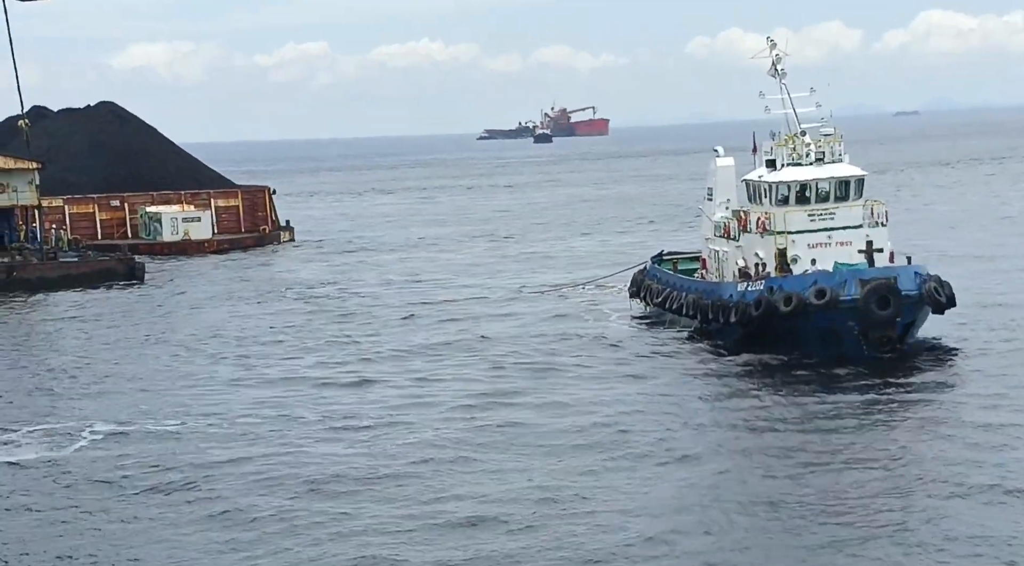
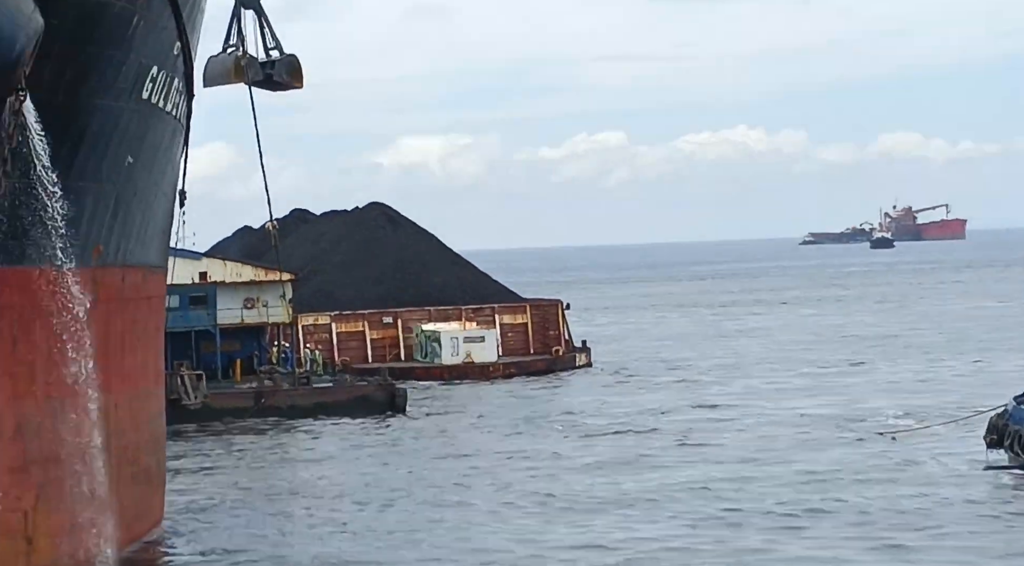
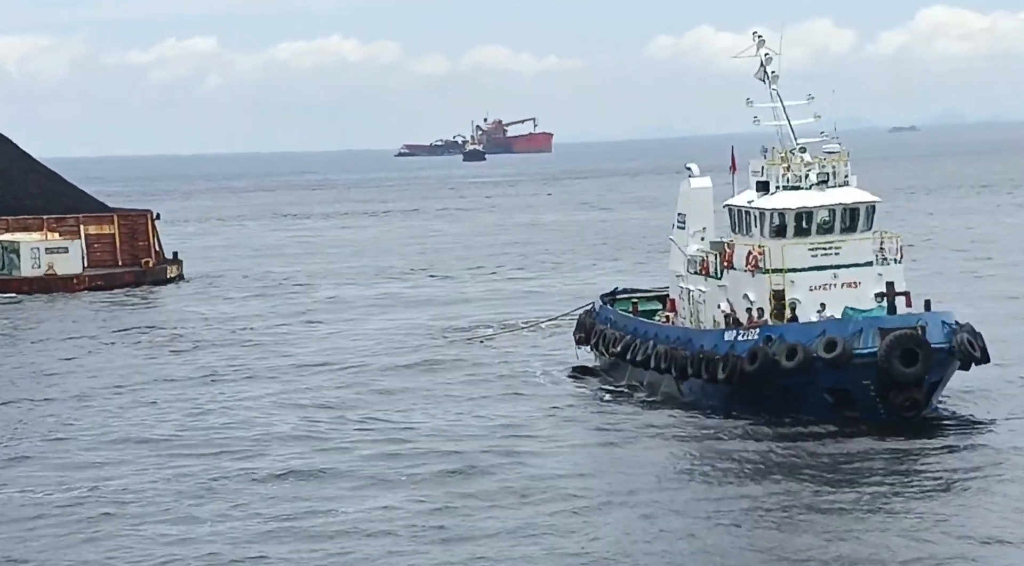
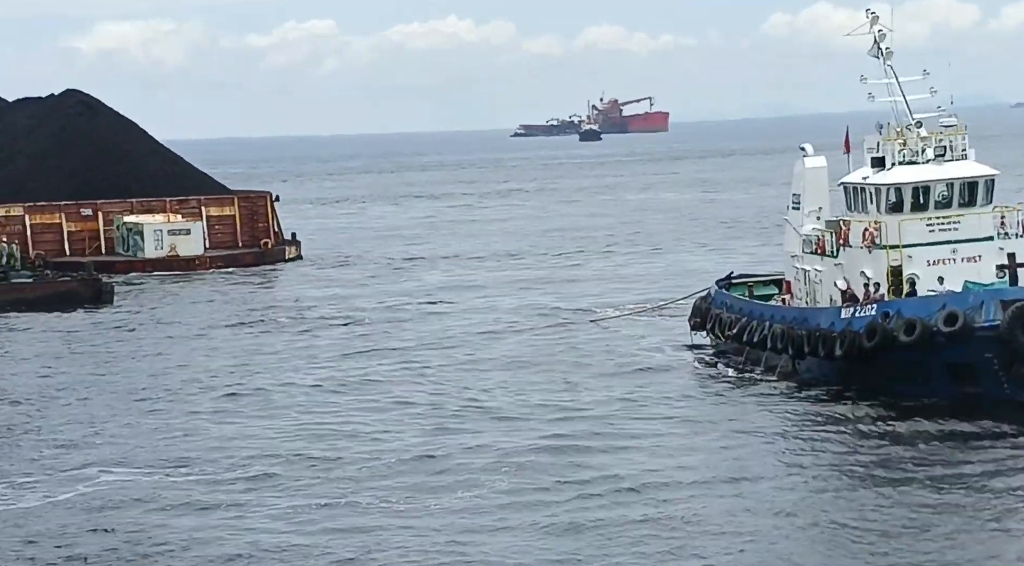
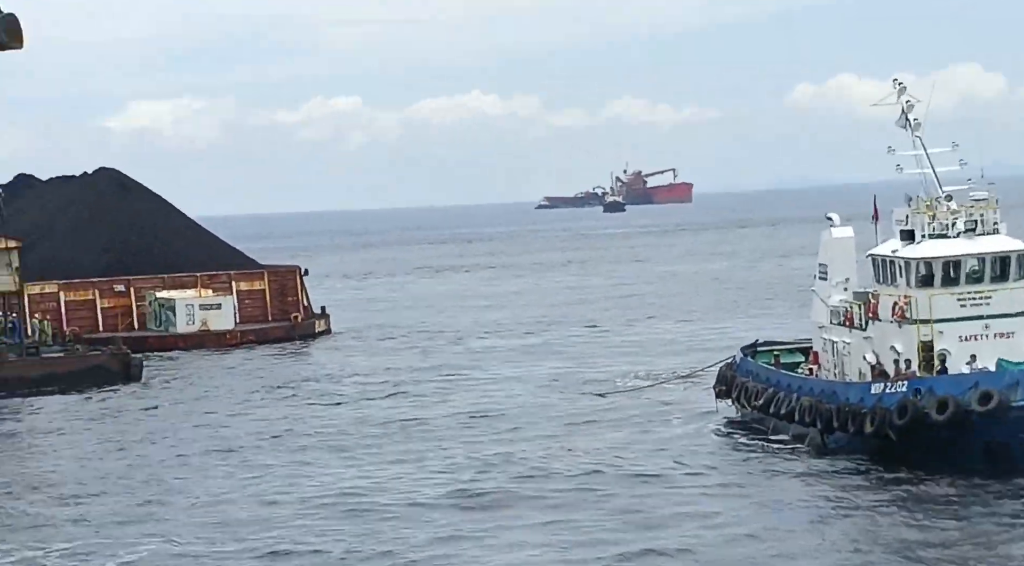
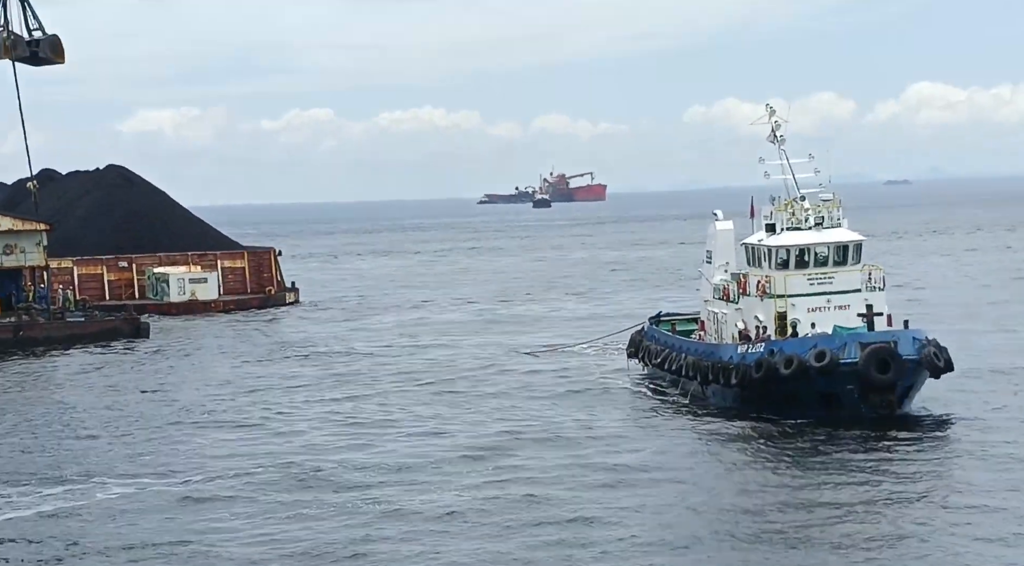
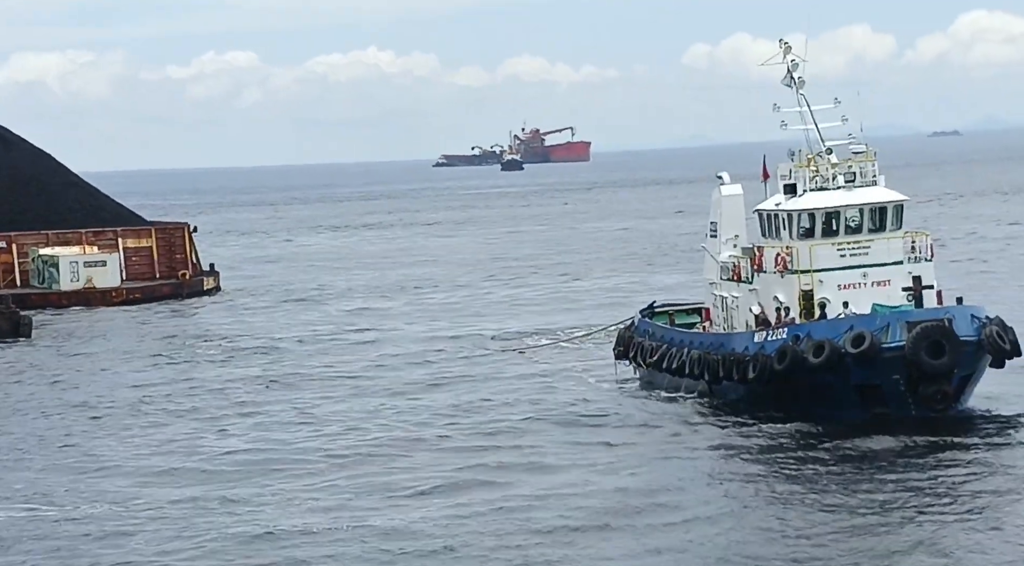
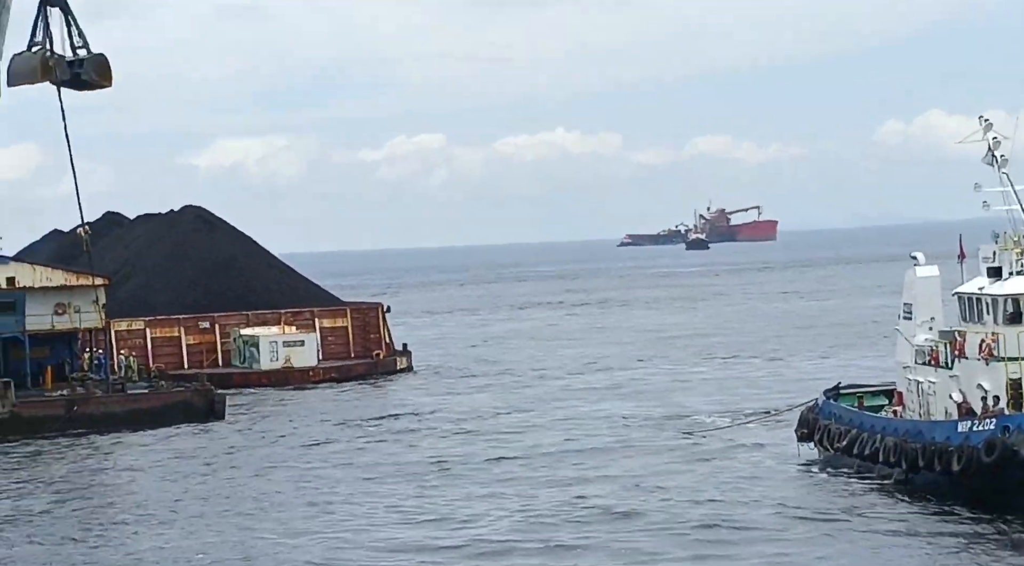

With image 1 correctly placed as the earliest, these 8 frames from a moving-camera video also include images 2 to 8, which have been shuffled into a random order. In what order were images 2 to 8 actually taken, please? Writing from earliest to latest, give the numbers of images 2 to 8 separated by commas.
6, 7, 4, 3, 5, 8, 2
